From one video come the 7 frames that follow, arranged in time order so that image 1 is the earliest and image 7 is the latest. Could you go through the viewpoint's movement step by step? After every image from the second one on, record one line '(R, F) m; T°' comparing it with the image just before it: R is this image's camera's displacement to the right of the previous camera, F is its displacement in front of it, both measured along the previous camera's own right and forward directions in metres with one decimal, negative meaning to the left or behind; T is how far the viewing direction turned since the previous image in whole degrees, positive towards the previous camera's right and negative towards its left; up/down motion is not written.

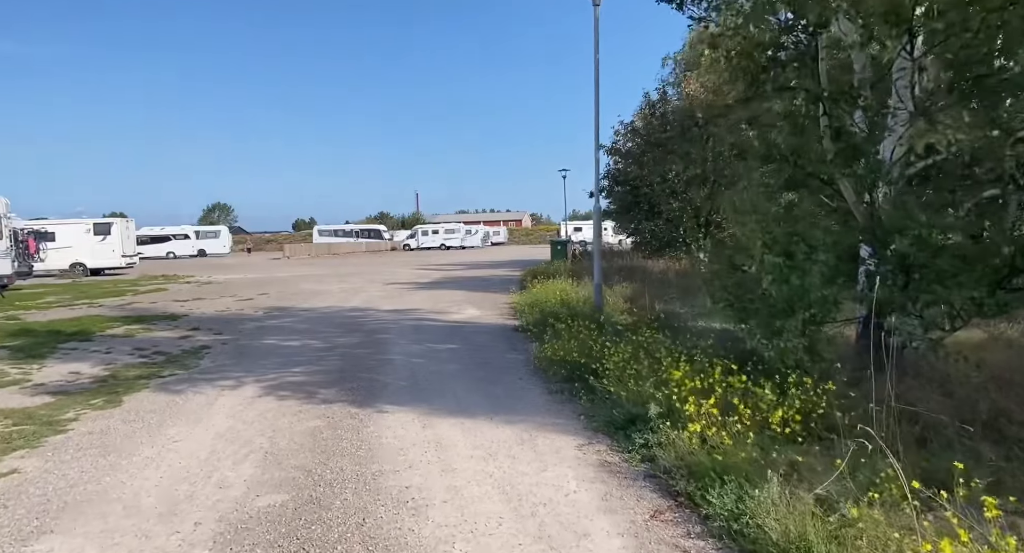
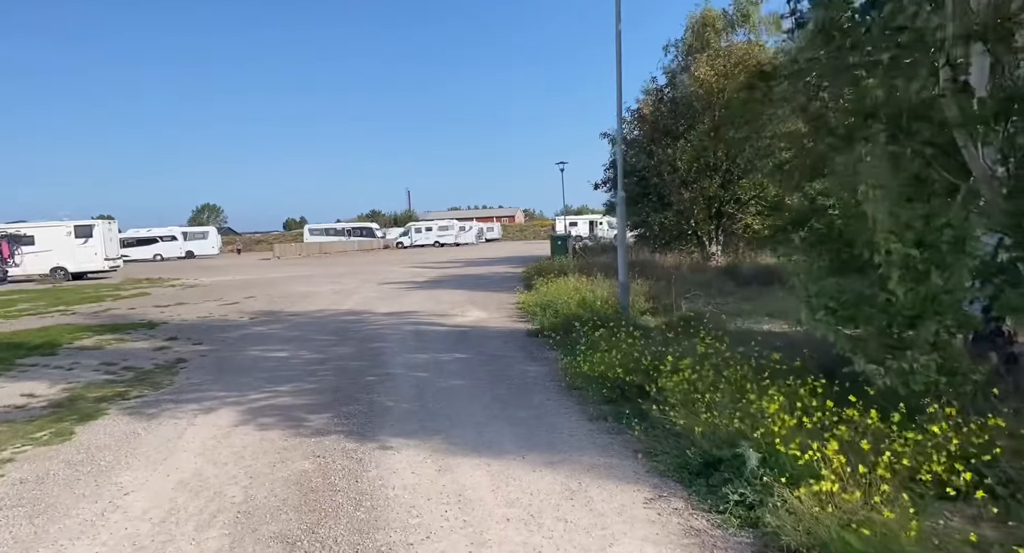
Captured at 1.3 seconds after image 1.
(-0.3, +1.2) m; +1°
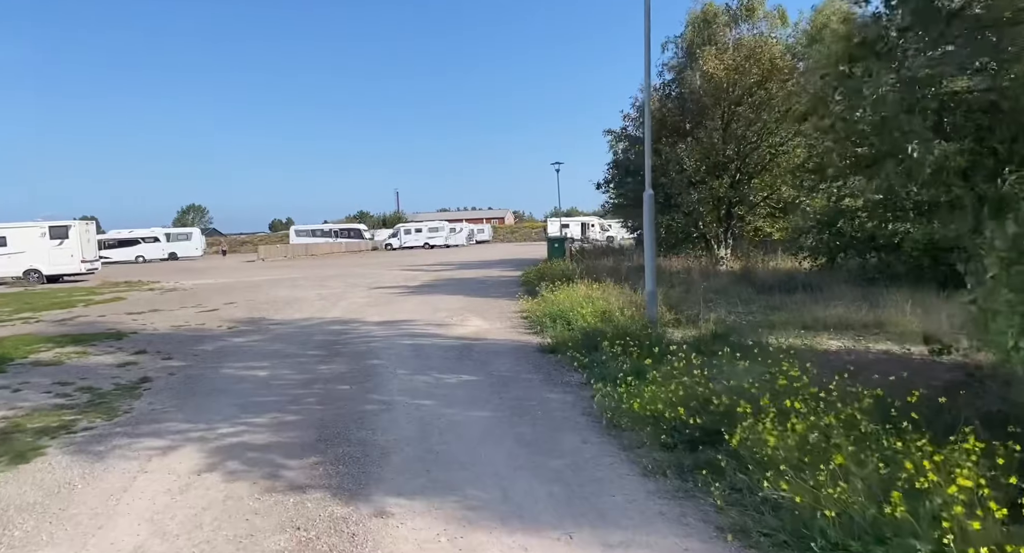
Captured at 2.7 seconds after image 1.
(-0.3, +1.2) m; +1°
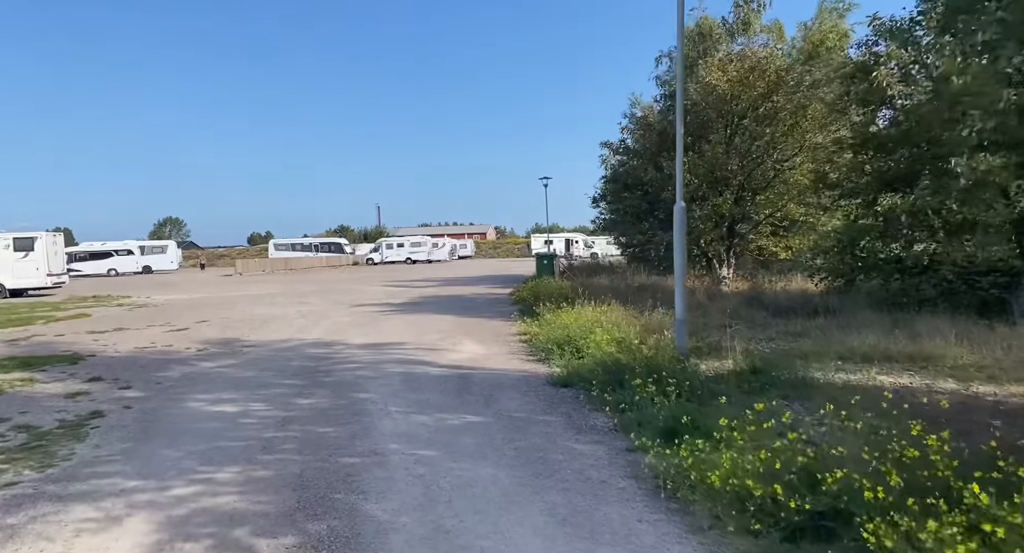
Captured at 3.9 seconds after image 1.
(-0.3, +1.1) m; +2°
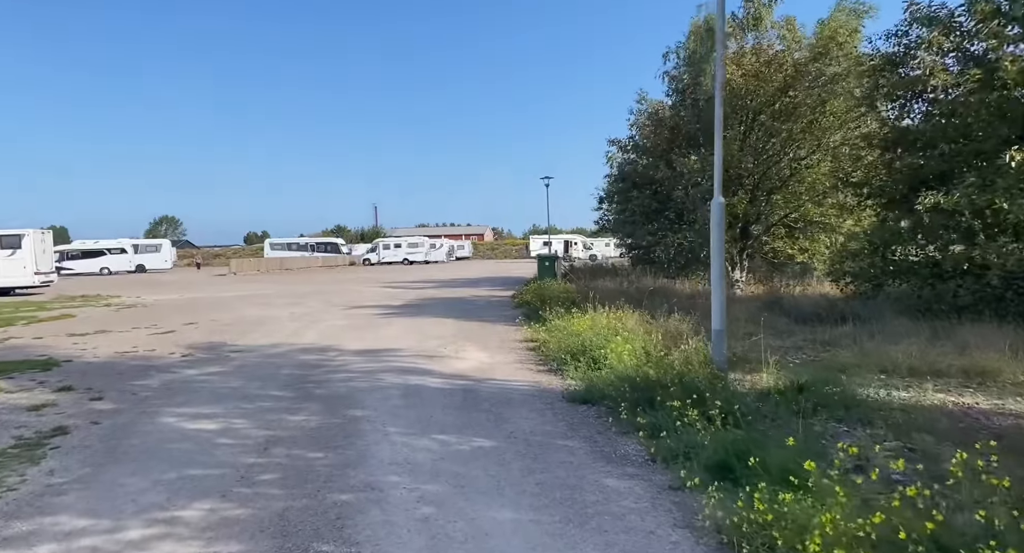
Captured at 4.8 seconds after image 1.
(-0.2, +0.9) m; 0°
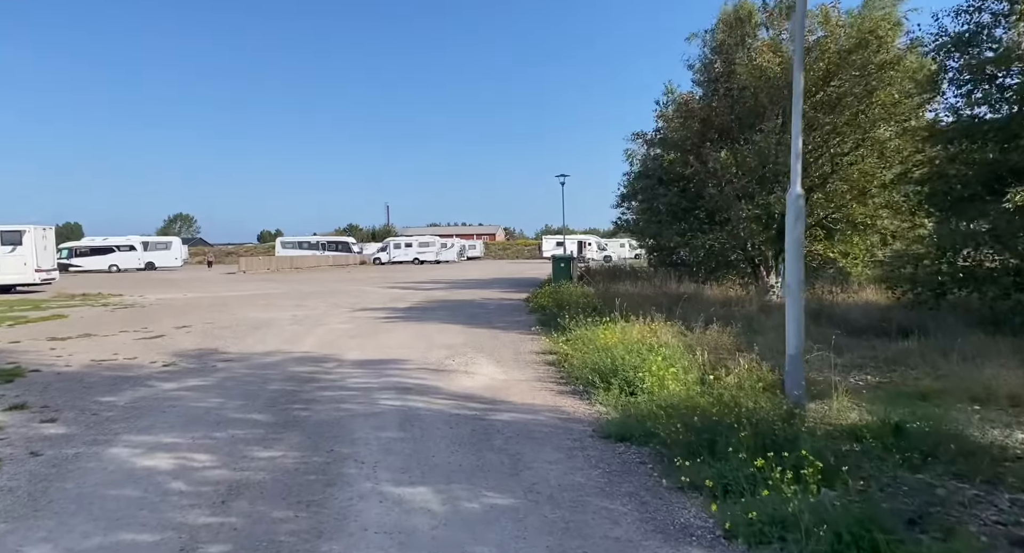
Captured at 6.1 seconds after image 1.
(-0.1, +1.3) m; -1°
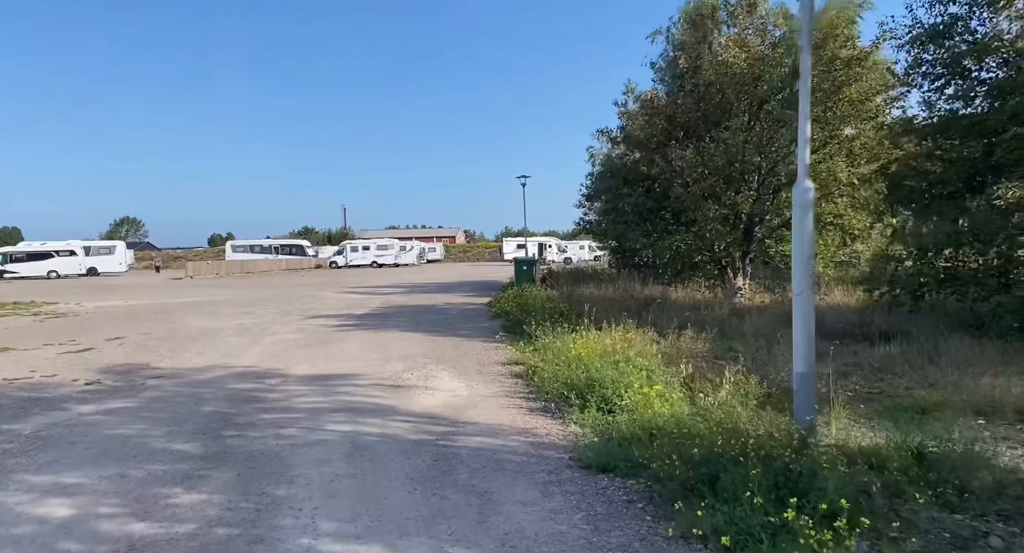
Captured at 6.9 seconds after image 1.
(0.0, +0.8) m; +3°
